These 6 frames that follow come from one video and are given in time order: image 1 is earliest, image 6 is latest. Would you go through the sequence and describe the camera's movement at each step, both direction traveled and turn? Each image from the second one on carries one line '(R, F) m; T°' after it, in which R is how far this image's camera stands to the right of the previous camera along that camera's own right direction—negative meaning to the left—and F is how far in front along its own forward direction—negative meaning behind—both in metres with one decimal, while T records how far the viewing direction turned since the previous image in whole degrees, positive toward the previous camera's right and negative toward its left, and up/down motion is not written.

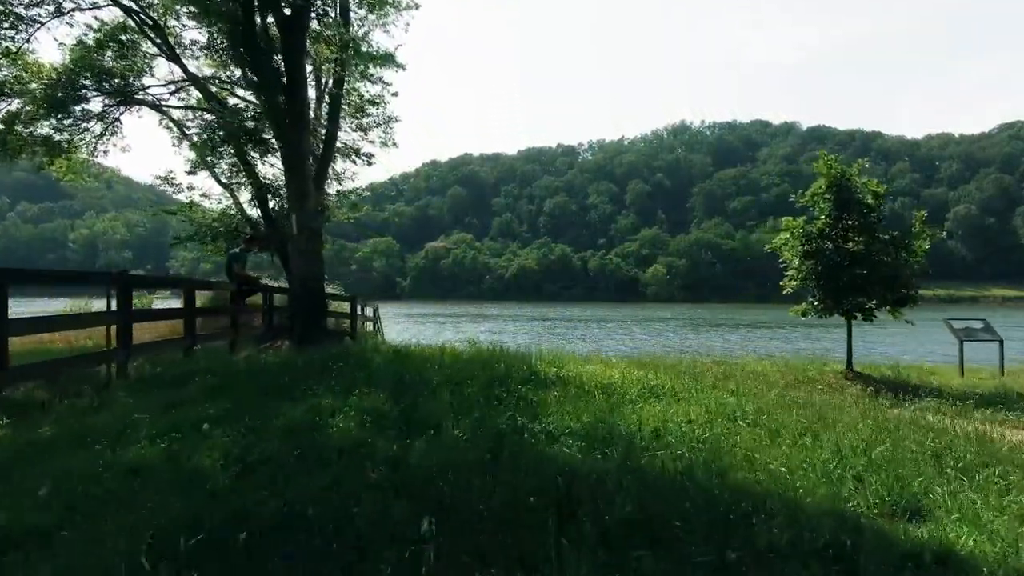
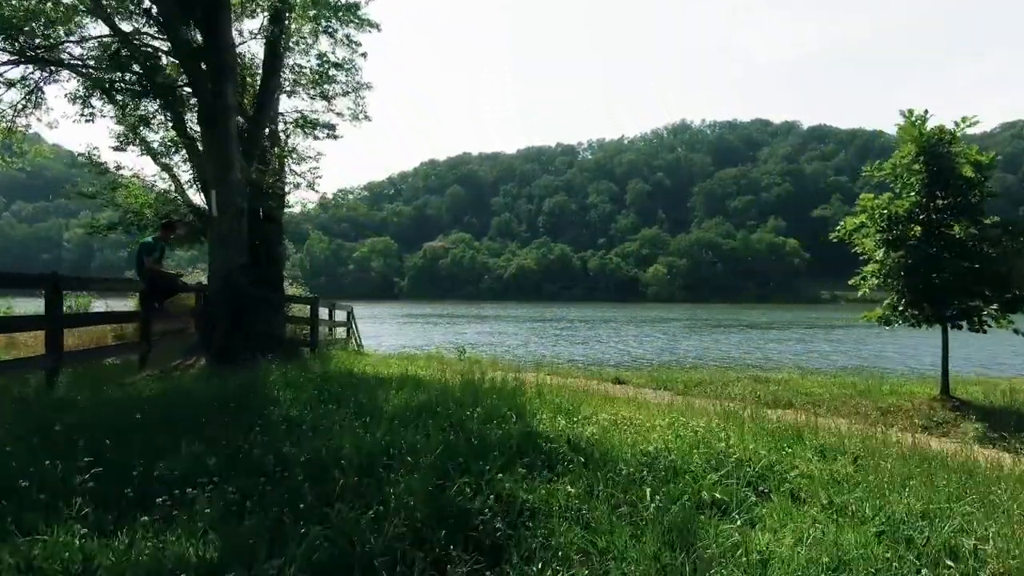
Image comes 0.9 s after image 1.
(+0.1, +1.5) m; 0°
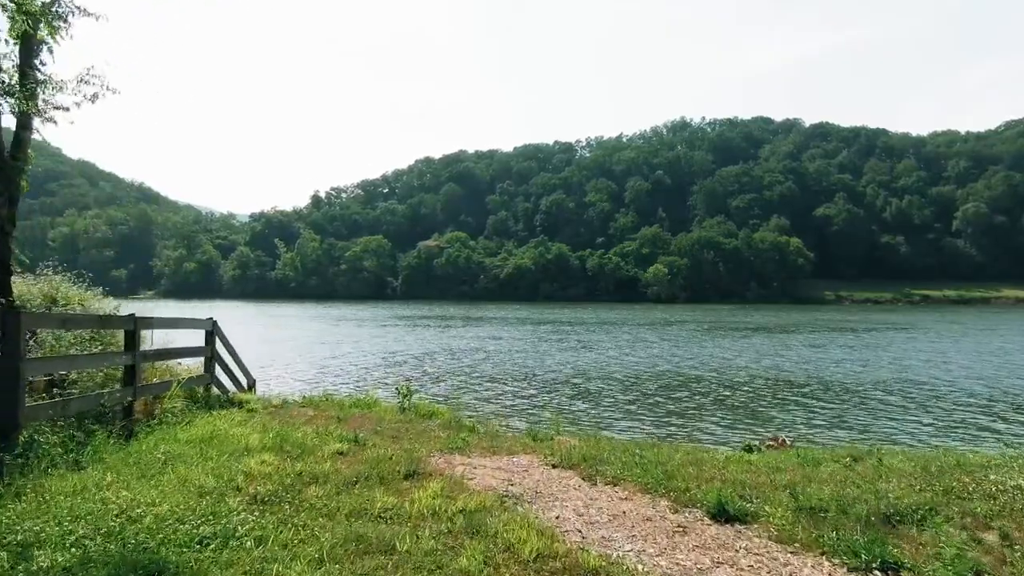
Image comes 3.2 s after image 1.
(+0.2, +4.1) m; 0°
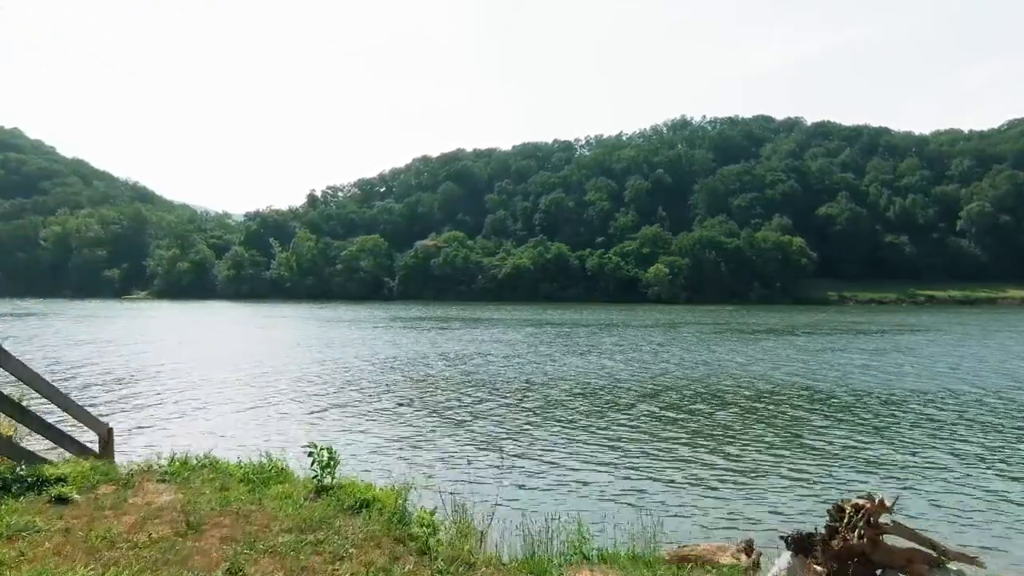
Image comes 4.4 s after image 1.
(0.0, +2.3) m; 0°
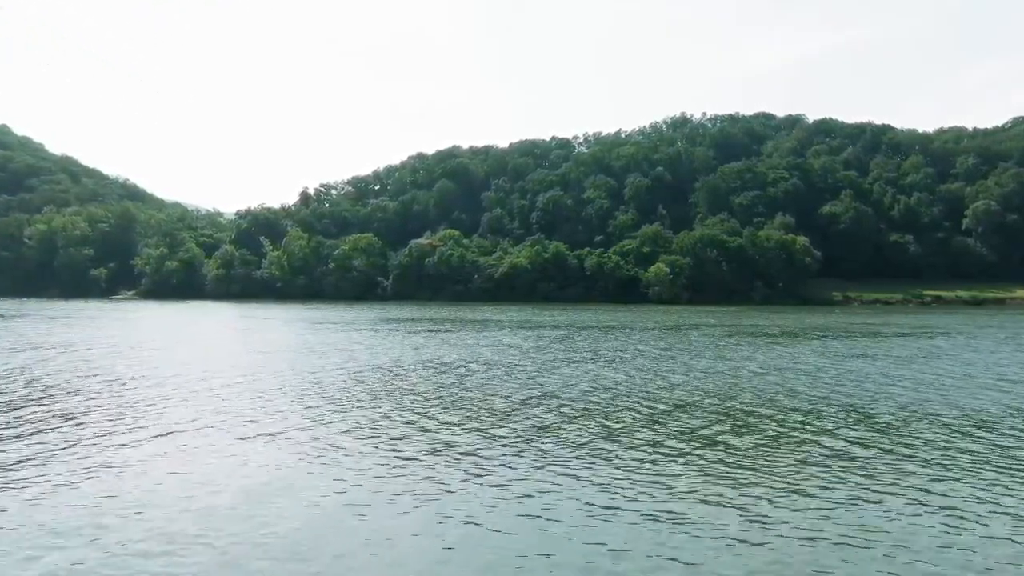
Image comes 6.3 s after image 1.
(+0.1, +3.7) m; 0°
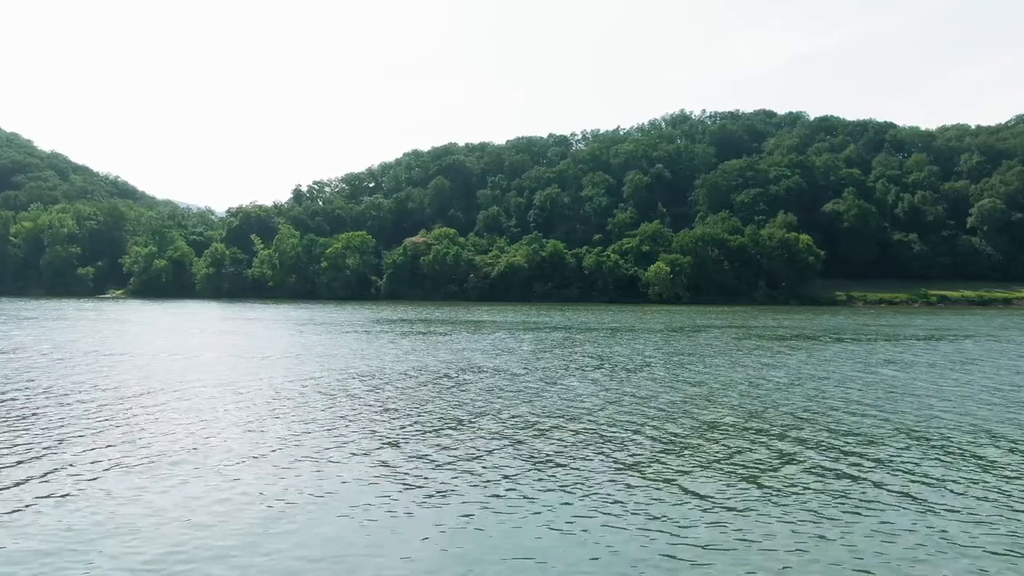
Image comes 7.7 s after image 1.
(+0.1, +3.3) m; 0°
